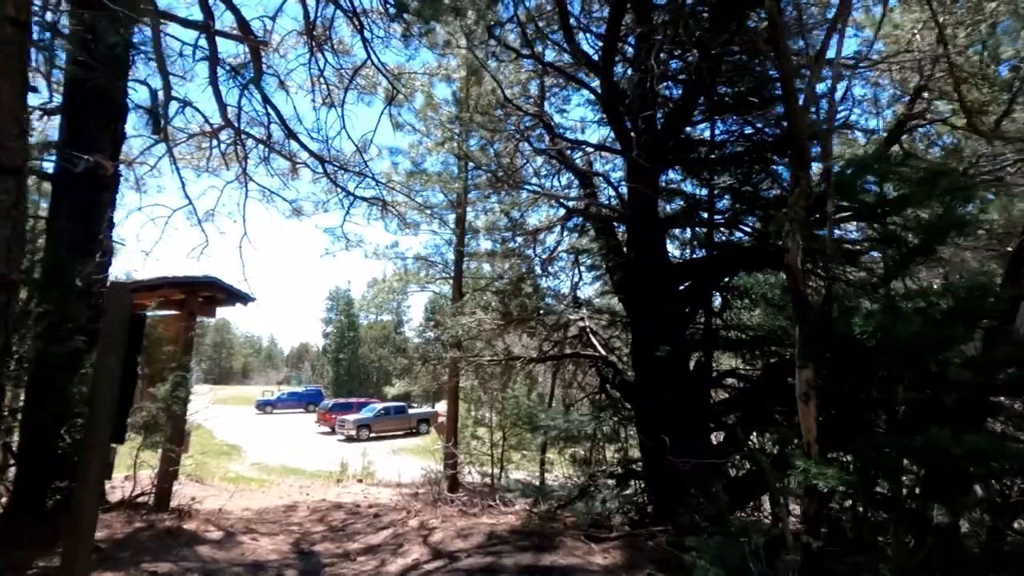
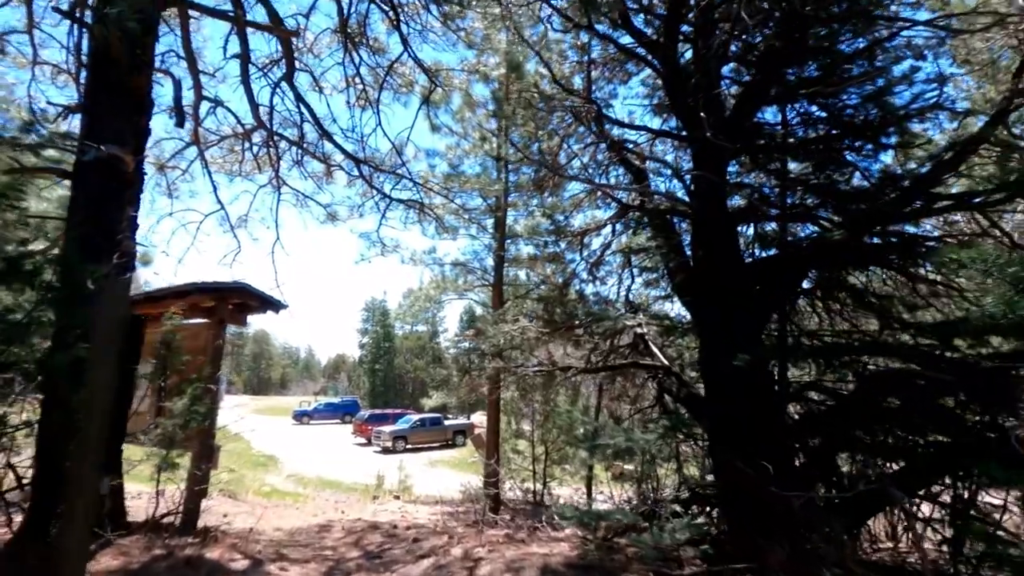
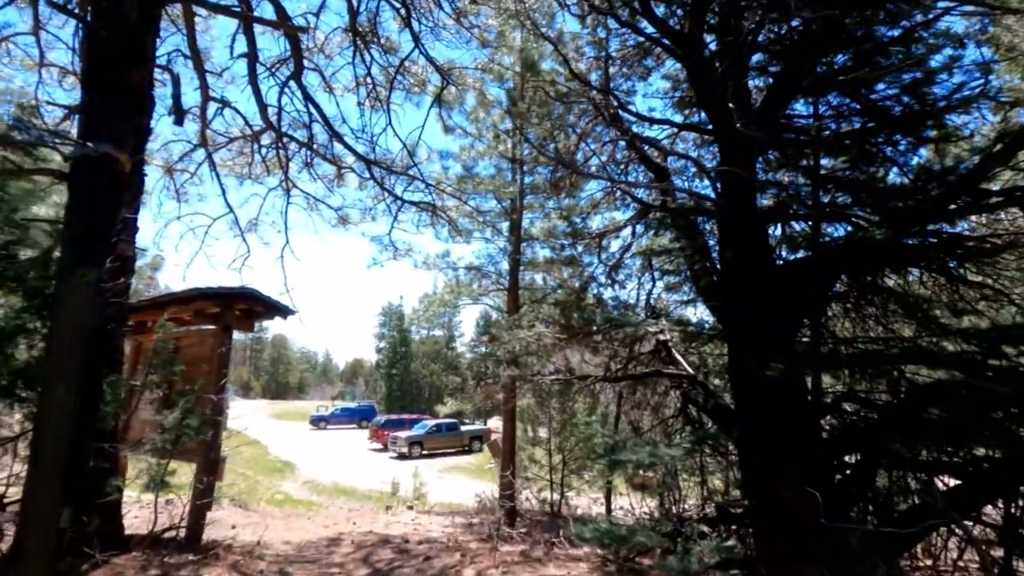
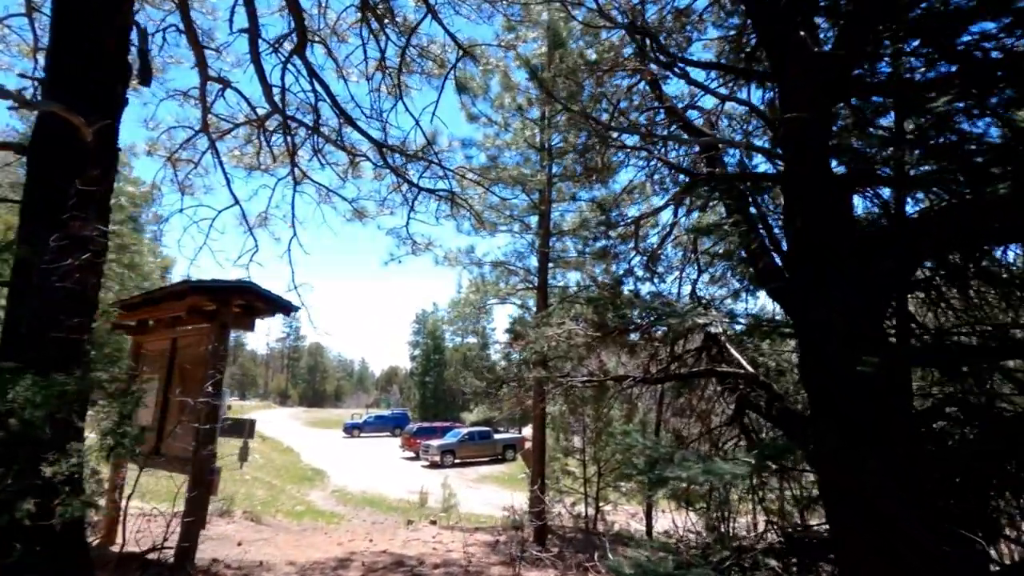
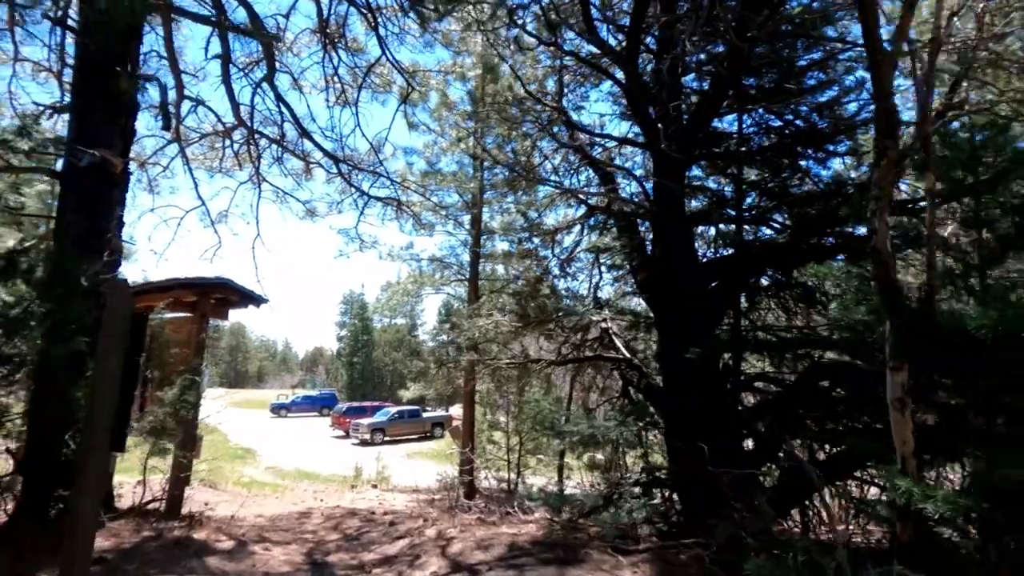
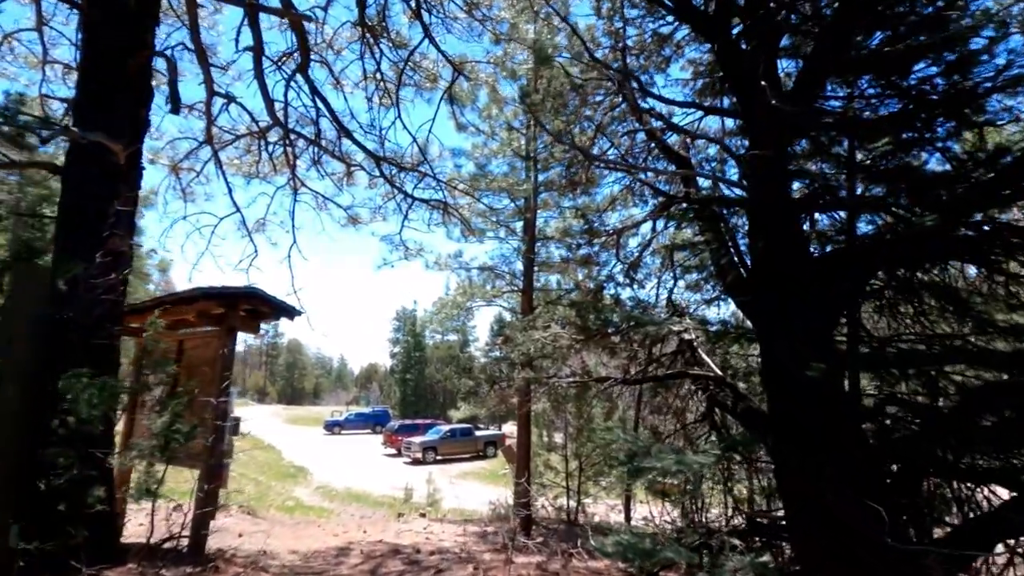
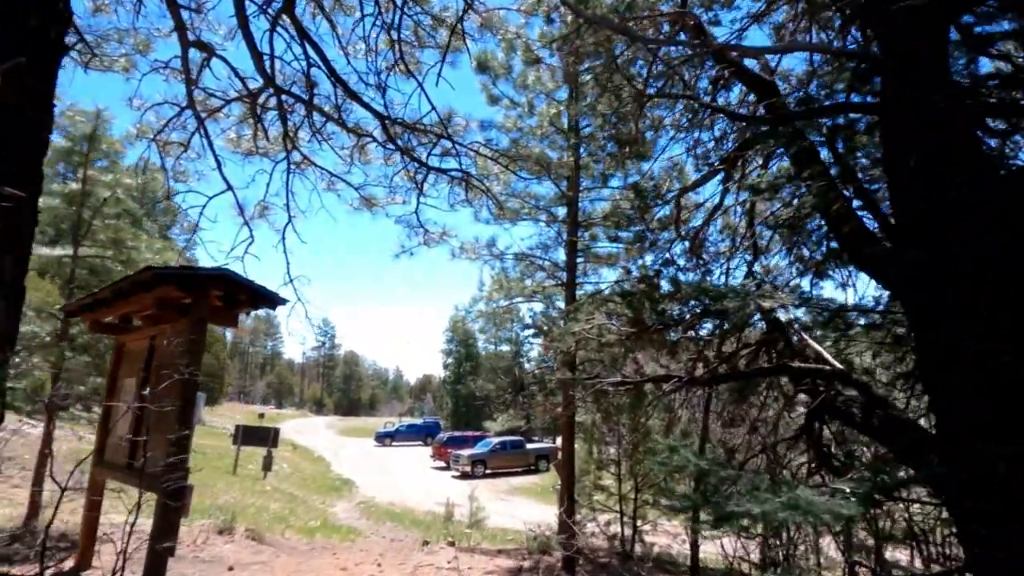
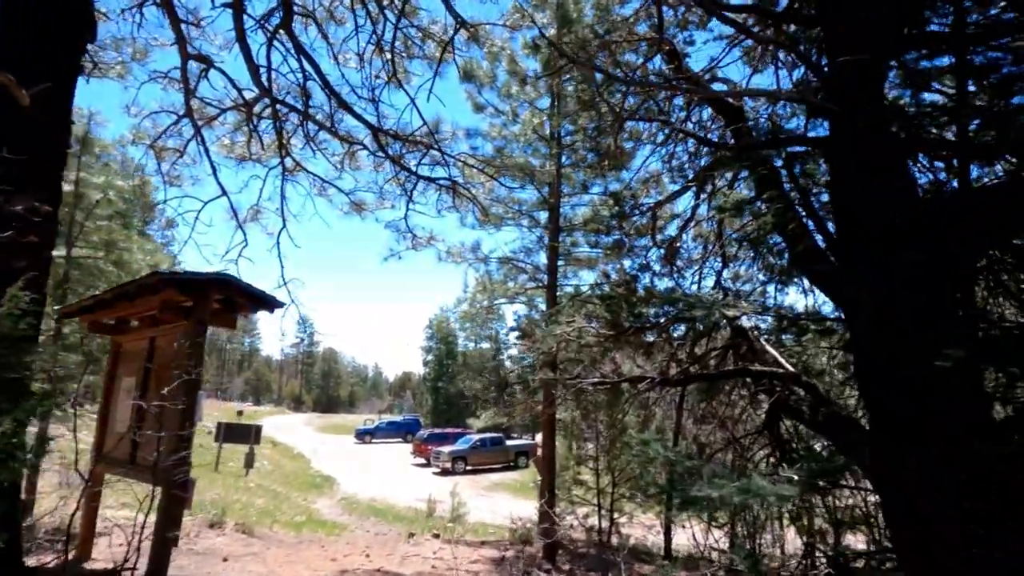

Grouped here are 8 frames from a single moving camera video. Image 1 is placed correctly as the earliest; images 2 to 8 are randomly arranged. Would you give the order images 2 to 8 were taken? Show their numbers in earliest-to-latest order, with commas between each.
5, 2, 3, 6, 4, 8, 7
